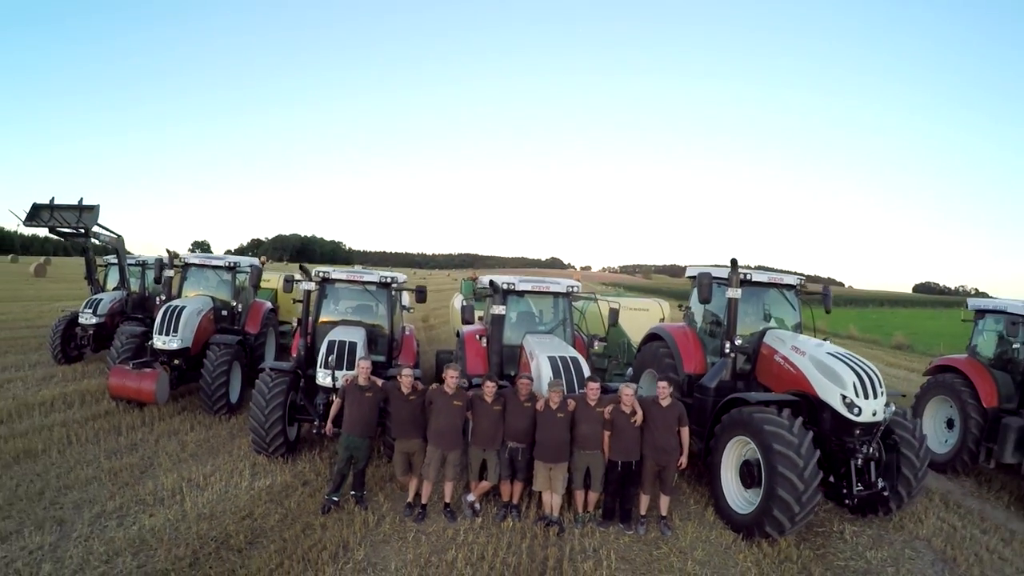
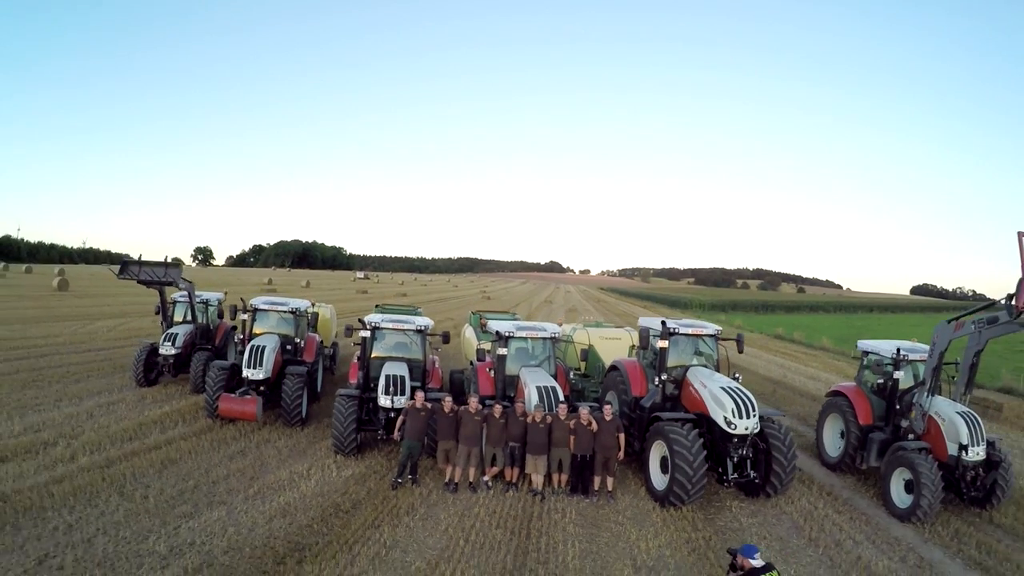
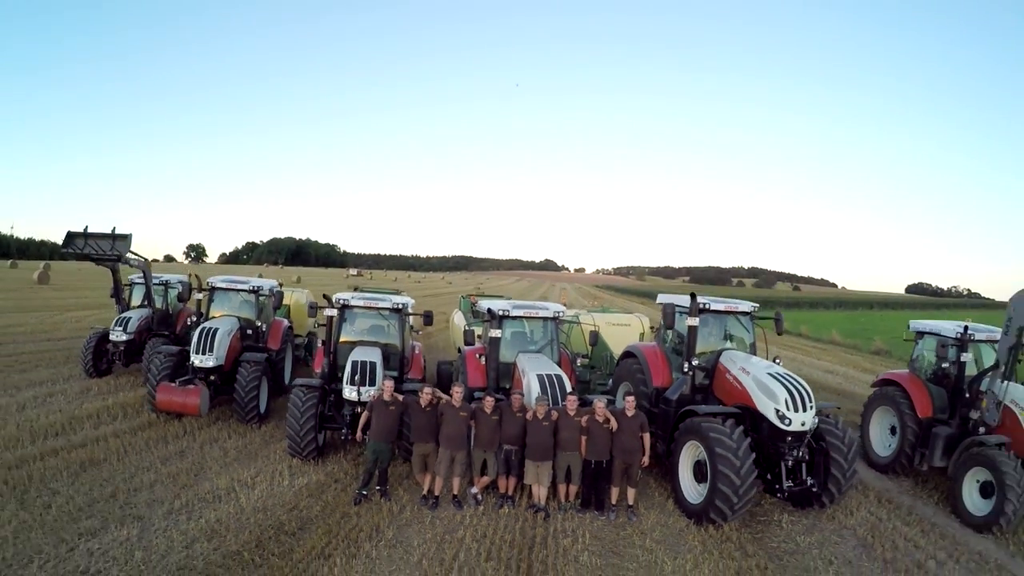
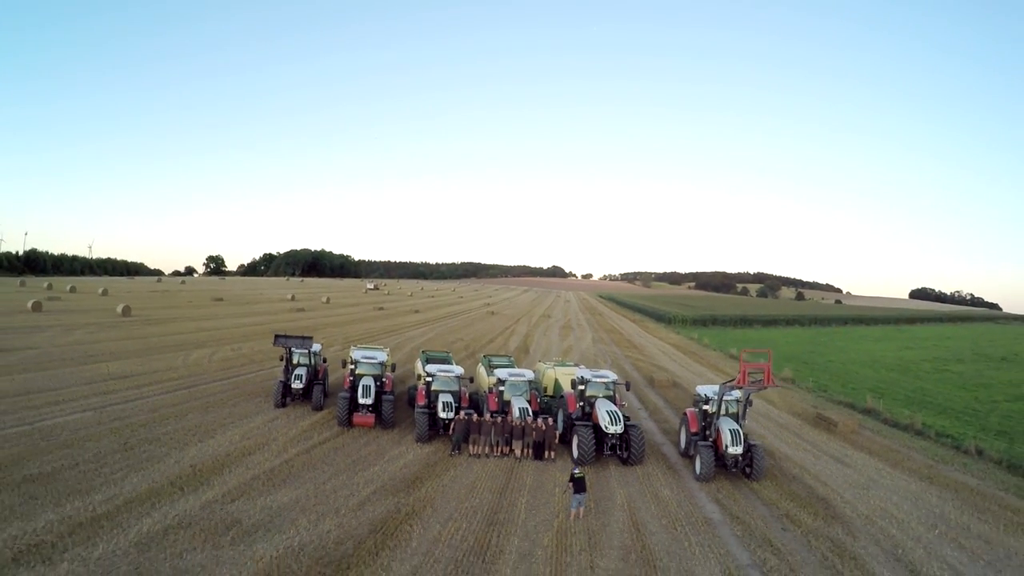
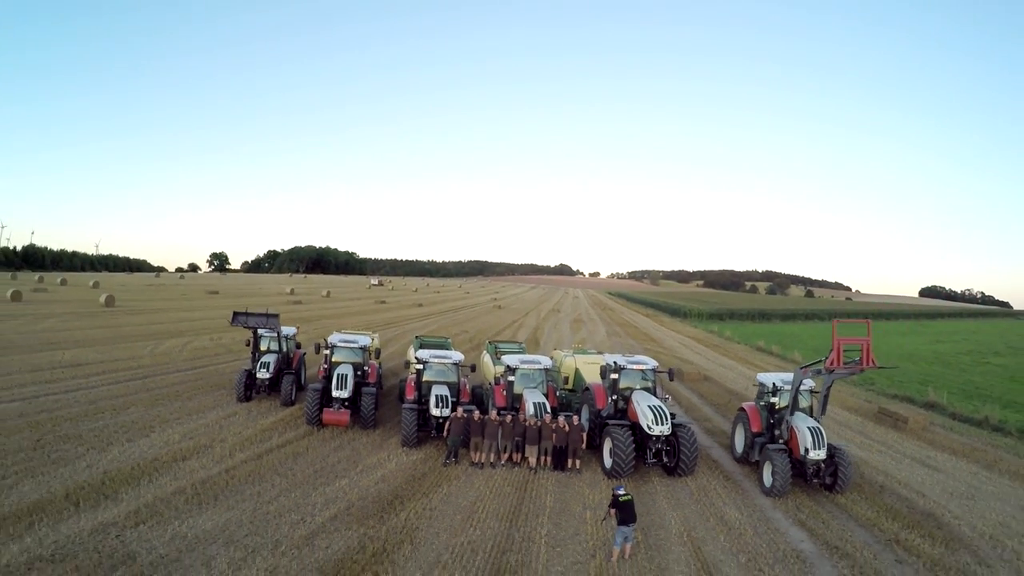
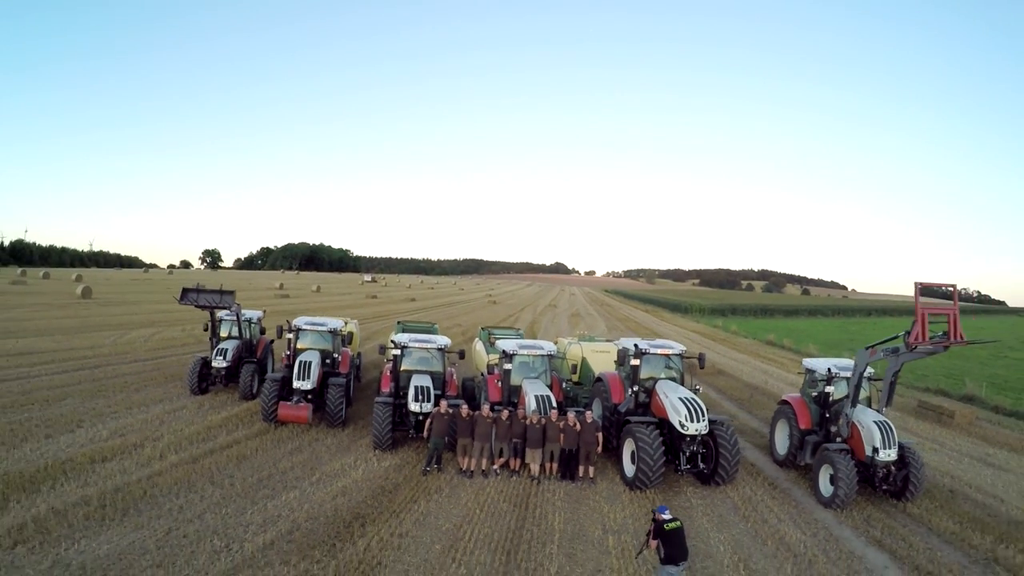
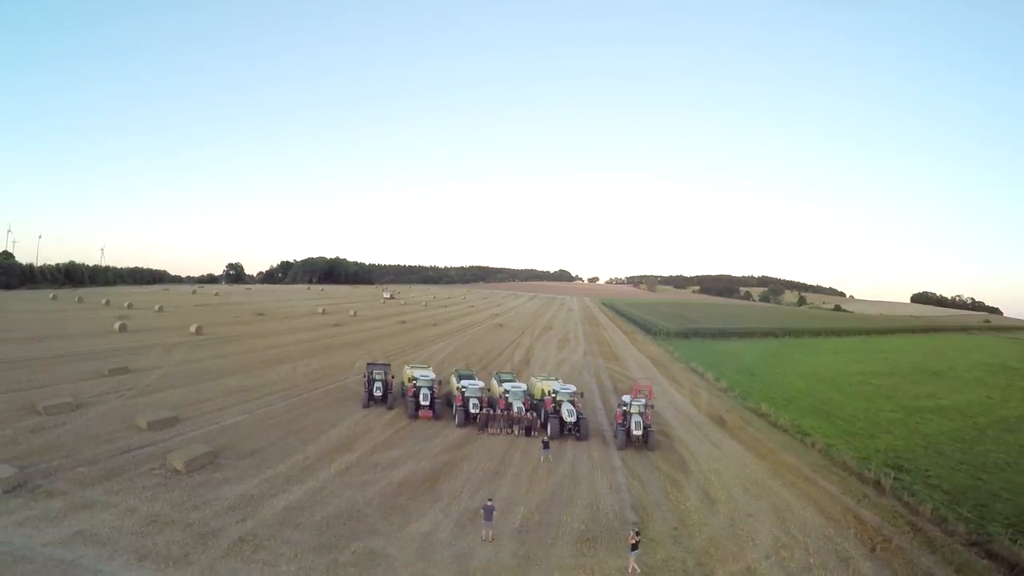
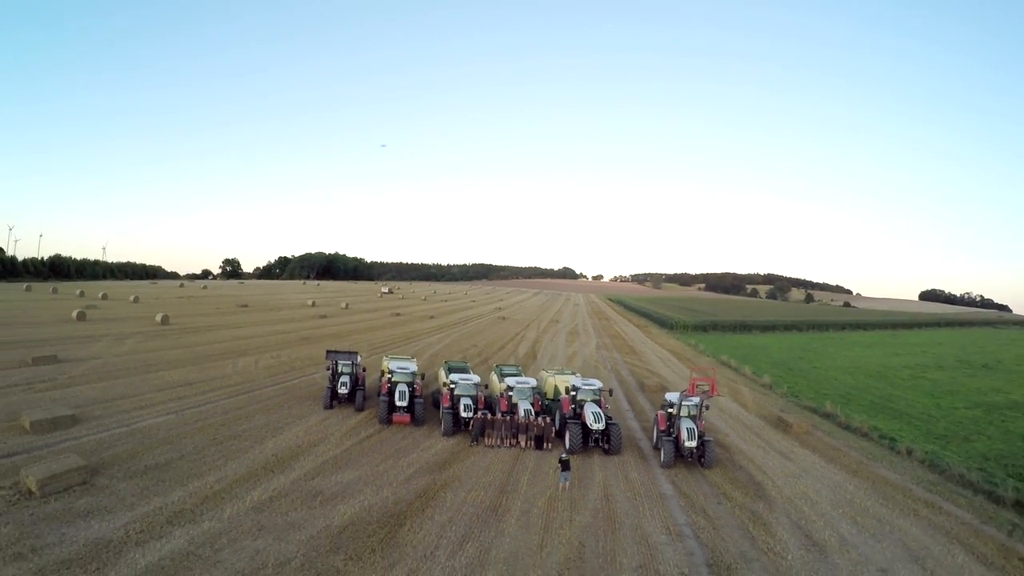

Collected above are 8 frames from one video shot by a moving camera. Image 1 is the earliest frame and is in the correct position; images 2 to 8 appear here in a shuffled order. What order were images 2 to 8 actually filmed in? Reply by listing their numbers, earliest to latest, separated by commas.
3, 2, 6, 5, 4, 8, 7
